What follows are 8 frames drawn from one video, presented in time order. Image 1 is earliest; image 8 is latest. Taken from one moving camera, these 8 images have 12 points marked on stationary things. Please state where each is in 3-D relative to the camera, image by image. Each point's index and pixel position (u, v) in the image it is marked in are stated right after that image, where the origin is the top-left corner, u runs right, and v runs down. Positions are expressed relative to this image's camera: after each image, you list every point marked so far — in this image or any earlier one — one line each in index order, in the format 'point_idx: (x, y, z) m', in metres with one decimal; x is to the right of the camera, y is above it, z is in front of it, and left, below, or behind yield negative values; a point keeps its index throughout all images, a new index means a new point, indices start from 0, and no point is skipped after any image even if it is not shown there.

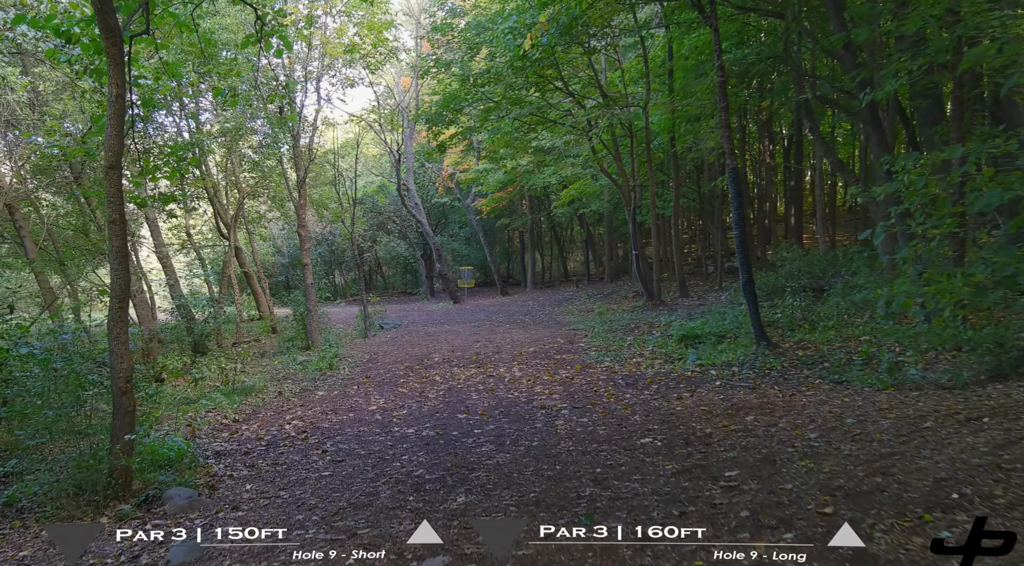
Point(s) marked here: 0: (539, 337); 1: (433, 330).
0: (+0.5, -1.1, +16.5) m
1: (-2.0, -1.2, +19.9) m
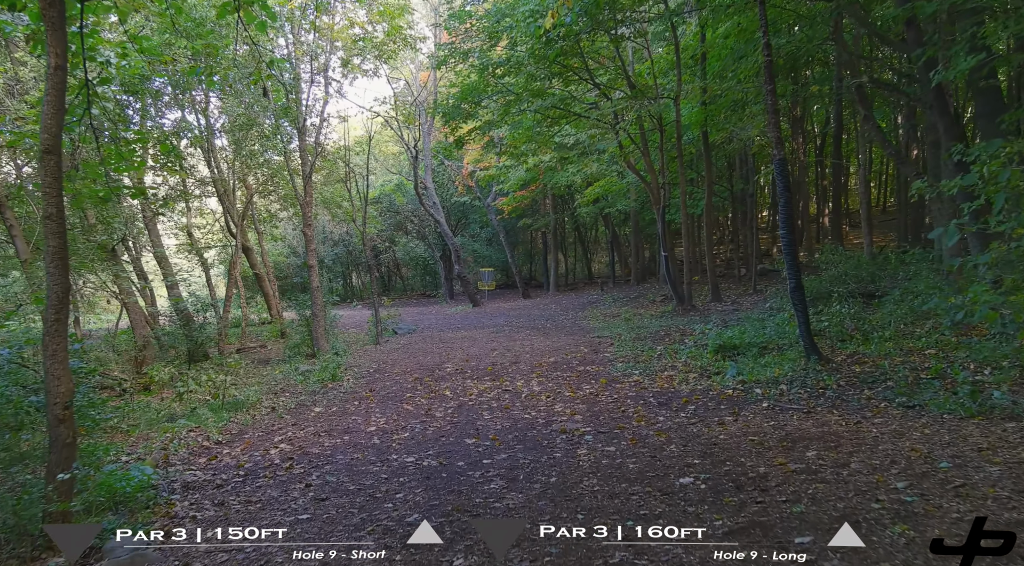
0: (+0.9, -1.2, +15.3) m
1: (-1.5, -1.3, +18.8) m
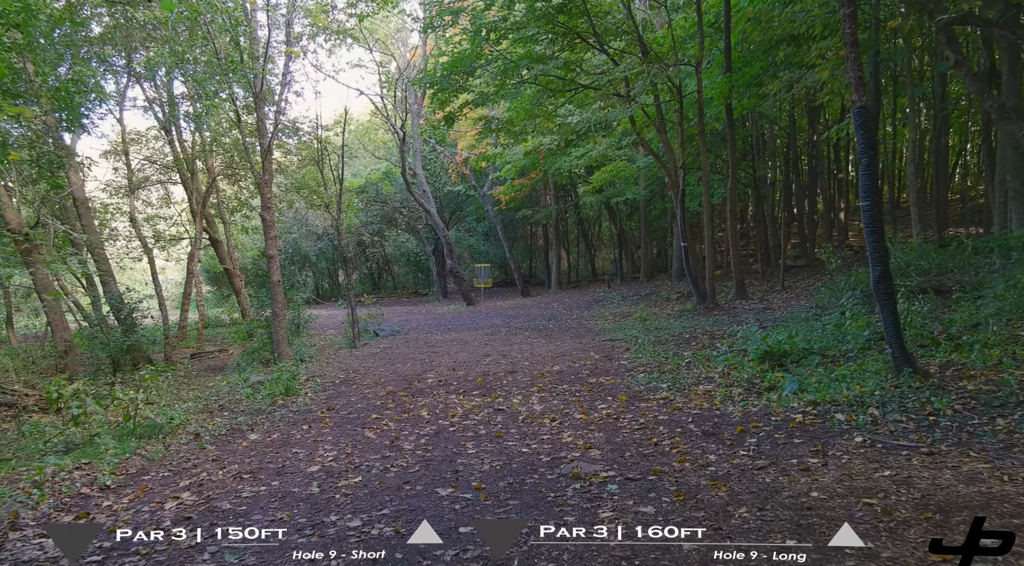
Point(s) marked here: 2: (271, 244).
0: (+0.9, -1.1, +12.8) m
1: (-1.6, -1.2, +16.3) m
2: (-4.1, +0.7, +13.7) m
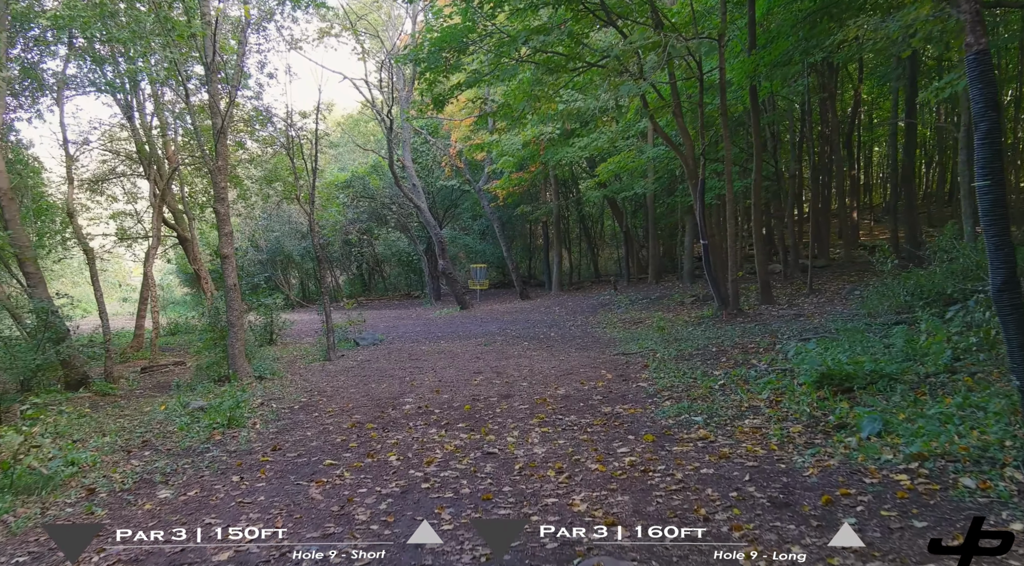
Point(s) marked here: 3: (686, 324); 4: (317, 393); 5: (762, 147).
0: (+0.8, -1.1, +10.9) m
1: (-1.6, -1.2, +14.4) m
2: (-4.2, +0.6, +11.7) m
3: (+3.2, -0.8, +14.7) m
4: (-2.6, -1.4, +10.5) m
5: (+5.0, +2.7, +16.0) m
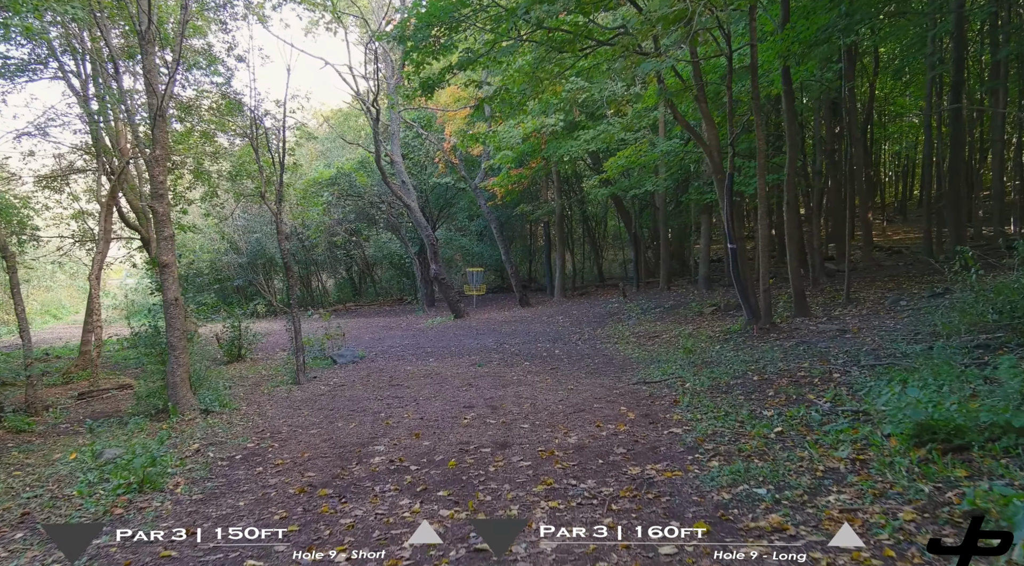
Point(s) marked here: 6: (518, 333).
0: (+0.8, -1.3, +8.9) m
1: (-1.7, -1.4, +12.4) m
2: (-4.2, +0.4, +9.7) m
3: (+3.2, -0.9, +12.7) m
4: (-2.6, -1.6, +8.5) m
5: (+5.0, +2.6, +14.0) m
6: (+0.1, -1.1, +17.0) m
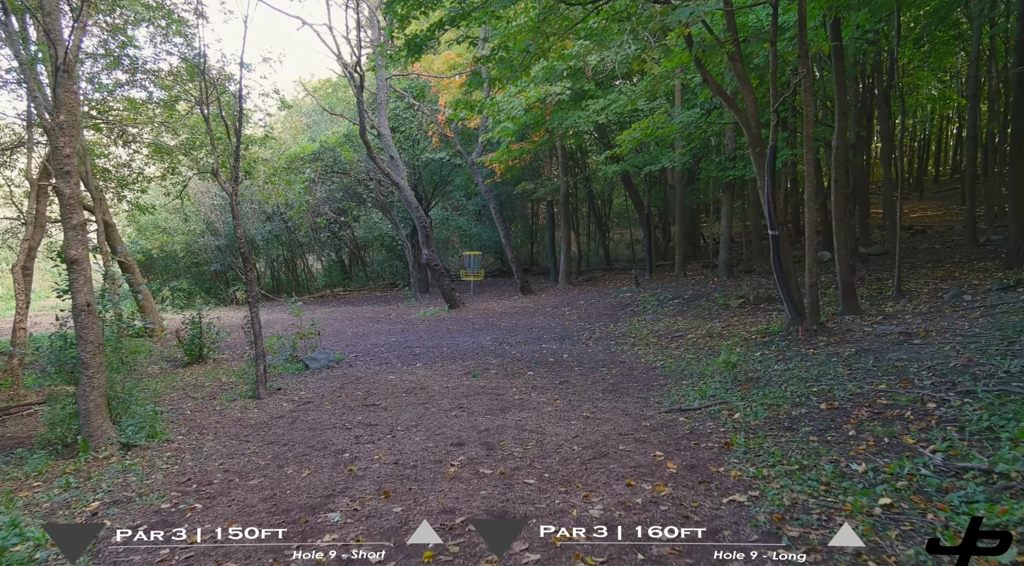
0: (+0.8, -1.3, +6.9) m
1: (-1.7, -1.3, +10.4) m
2: (-4.2, +0.4, +7.7) m
3: (+3.2, -0.9, +10.7) m
4: (-2.6, -1.7, +6.5) m
5: (+5.0, +2.7, +11.9) m
6: (+0.1, -0.9, +15.0) m
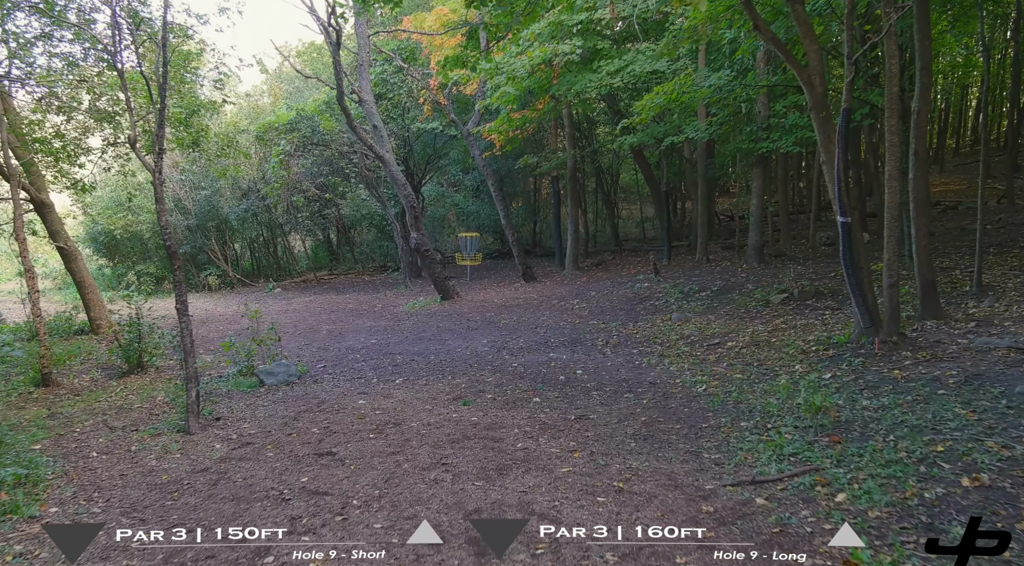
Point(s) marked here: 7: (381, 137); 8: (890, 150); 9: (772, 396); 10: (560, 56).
0: (+0.8, -1.5, +4.6) m
1: (-1.6, -1.3, +8.1) m
2: (-4.2, +0.3, +5.3) m
3: (+3.2, -0.9, +8.4) m
4: (-2.6, -1.8, +4.3) m
5: (+5.0, +2.7, +9.5) m
6: (+0.1, -0.7, +12.7) m
7: (-2.9, +3.2, +17.5) m
8: (+4.2, +1.5, +8.9) m
9: (+2.4, -1.0, +7.2) m
10: (+1.0, +4.6, +16.0) m
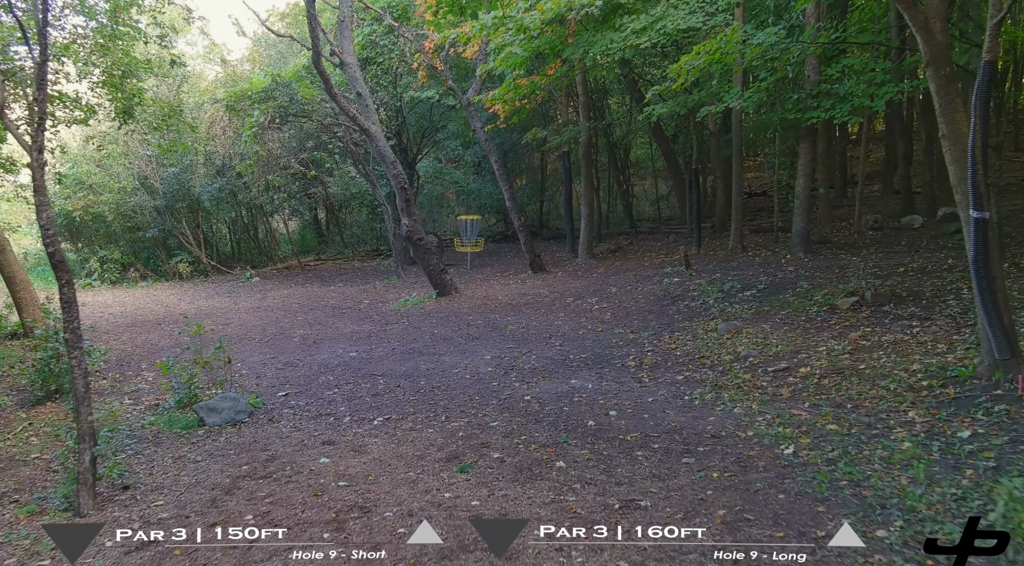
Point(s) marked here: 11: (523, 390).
0: (+0.9, -1.8, +2.3) m
1: (-1.5, -1.5, +5.9) m
2: (-4.1, +0.1, +3.0) m
3: (+3.3, -1.0, +6.1) m
4: (-2.5, -2.1, +2.0) m
5: (+5.1, +2.6, +7.1) m
6: (+0.3, -0.8, +10.4) m
7: (-2.7, +3.3, +15.1) m
8: (+4.3, +1.4, +6.5) m
9: (+2.5, -1.2, +4.9) m
10: (+1.1, +4.7, +13.6) m
11: (+0.1, -1.1, +8.0) m
